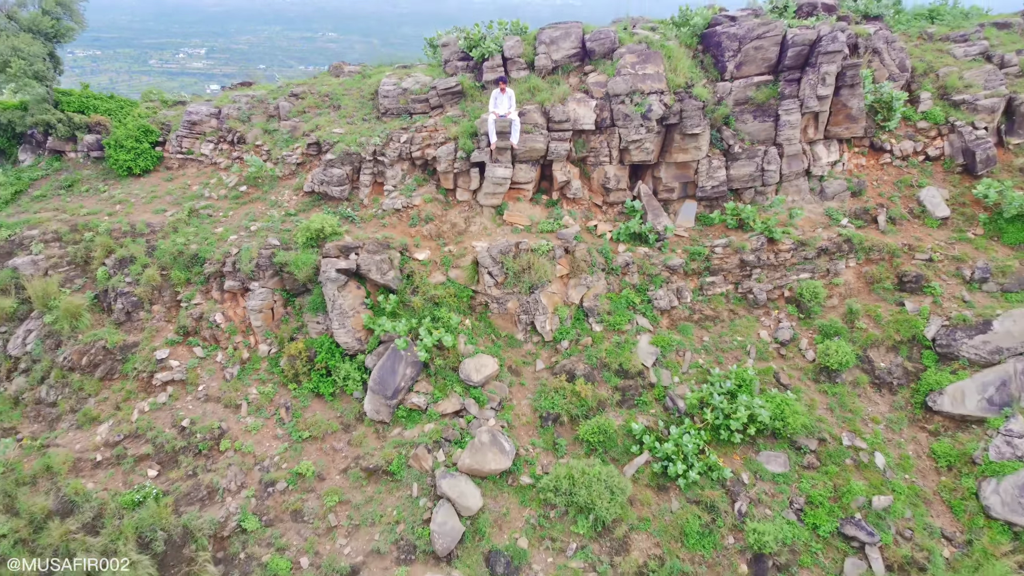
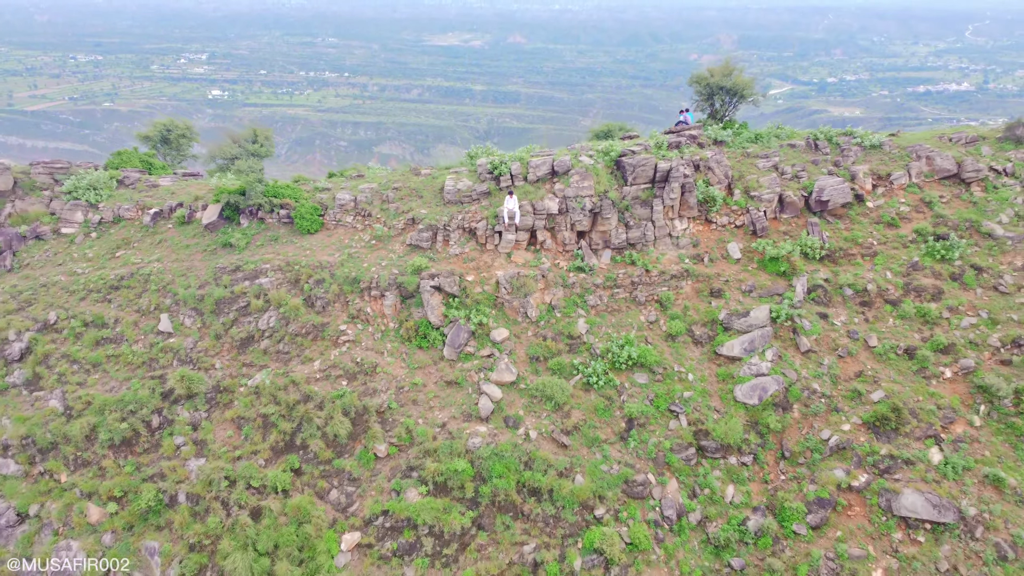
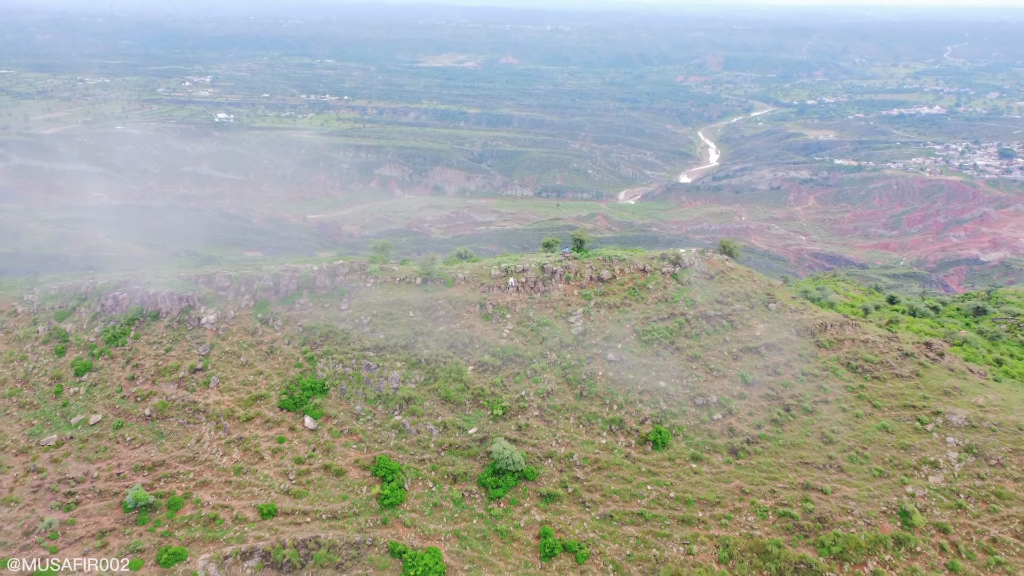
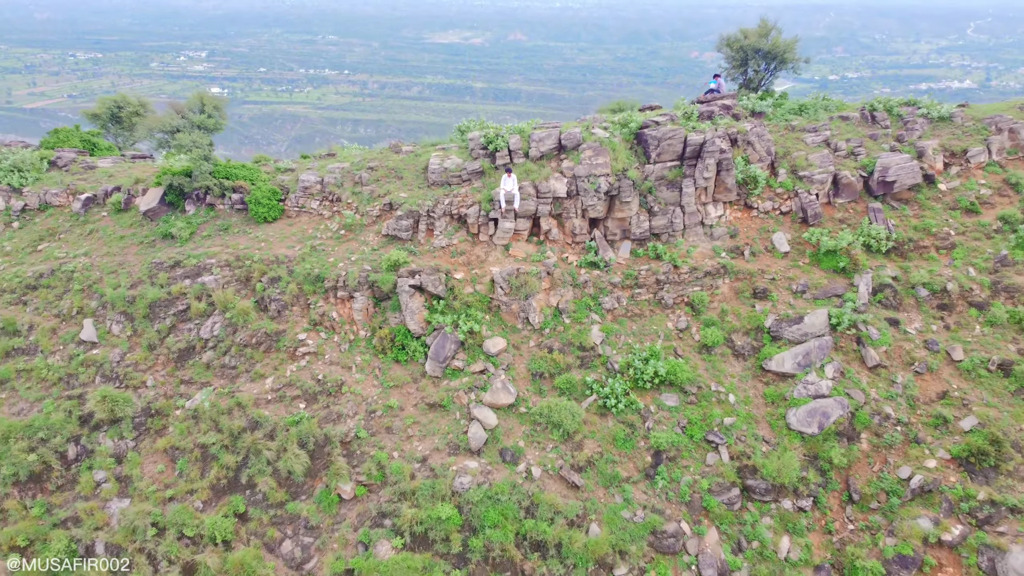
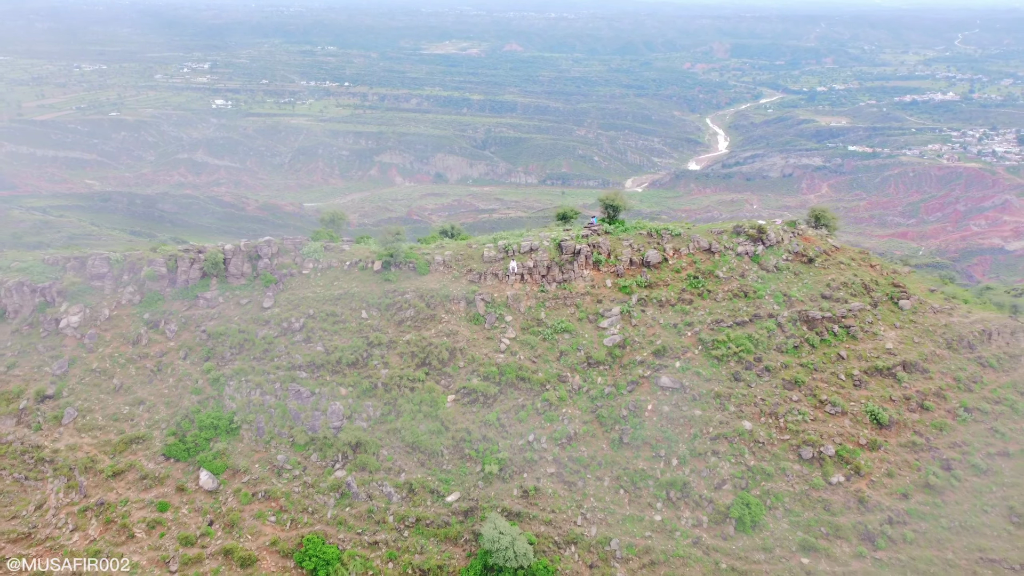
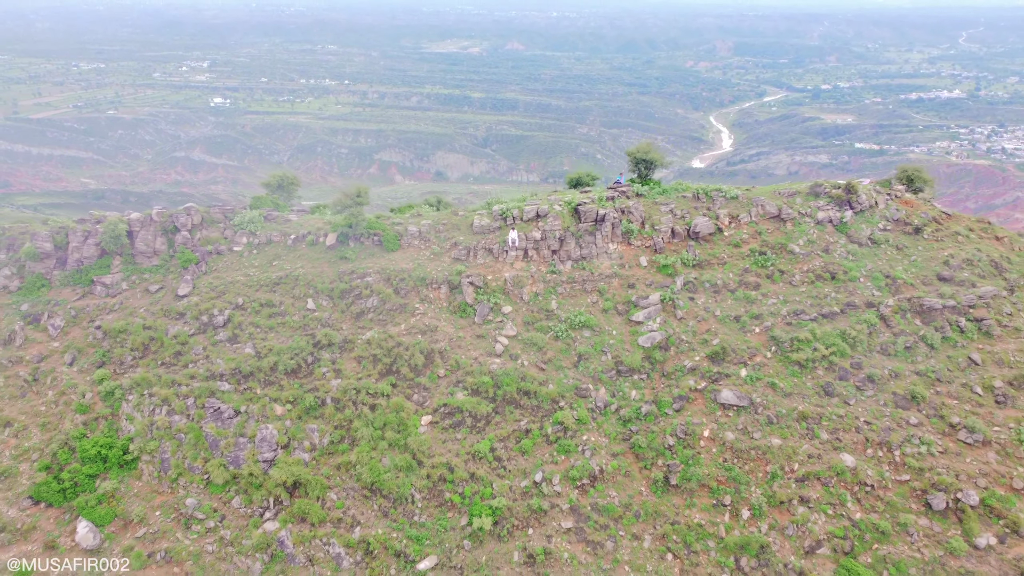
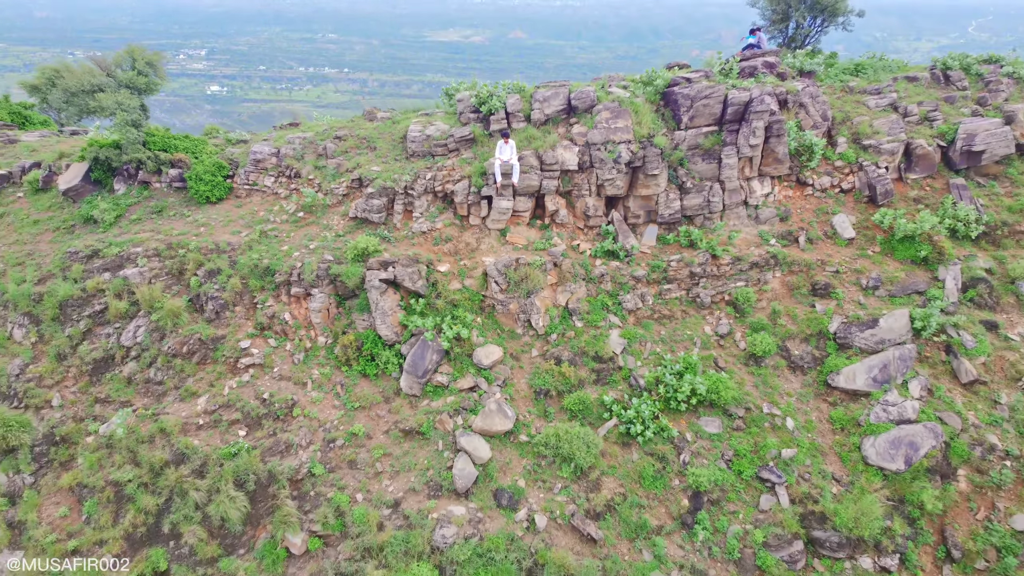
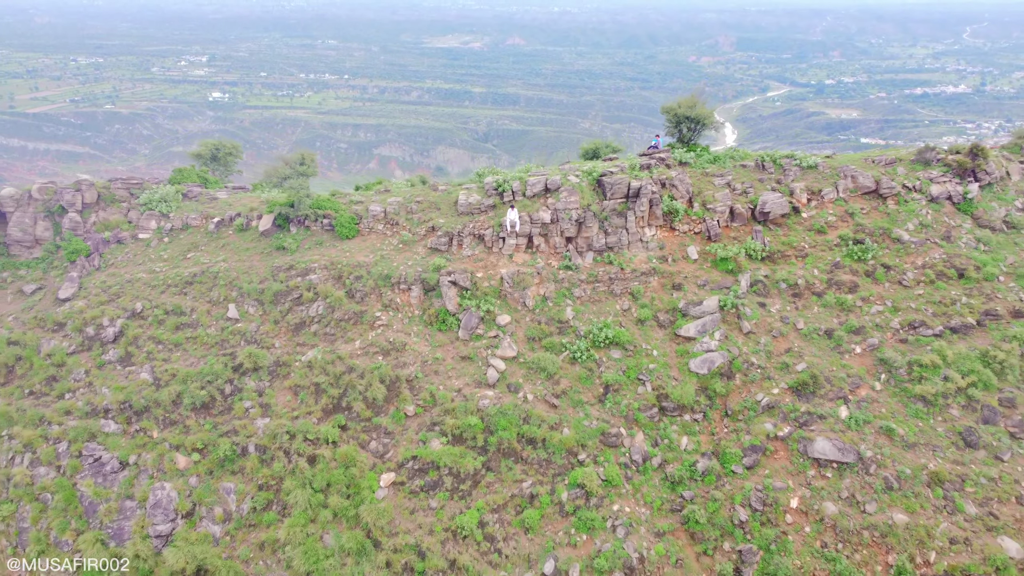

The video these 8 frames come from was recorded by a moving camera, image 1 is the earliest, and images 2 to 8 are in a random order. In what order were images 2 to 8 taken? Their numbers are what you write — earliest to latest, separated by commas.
7, 4, 2, 8, 6, 5, 3
